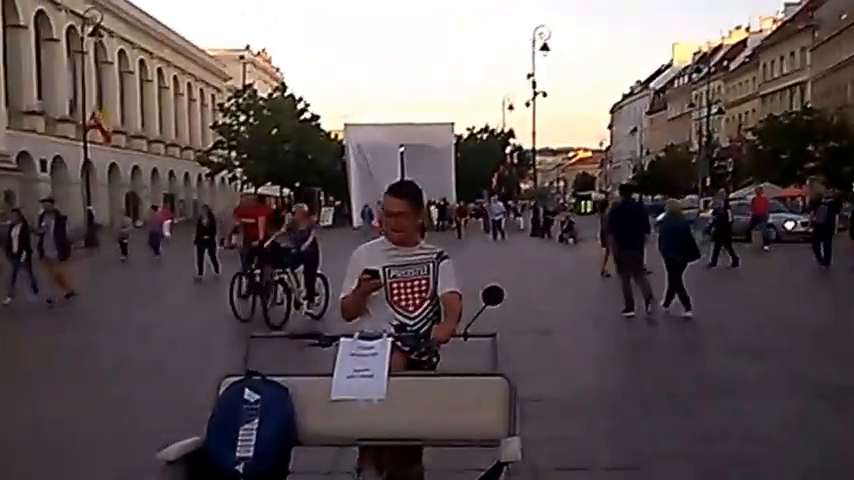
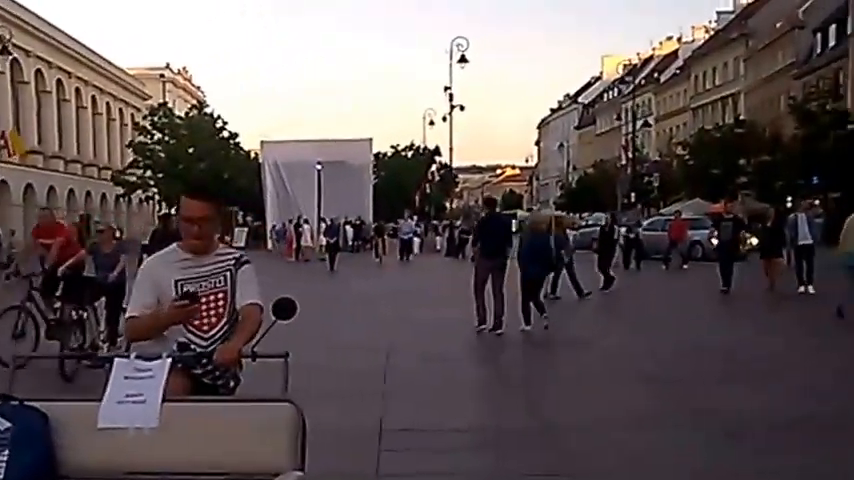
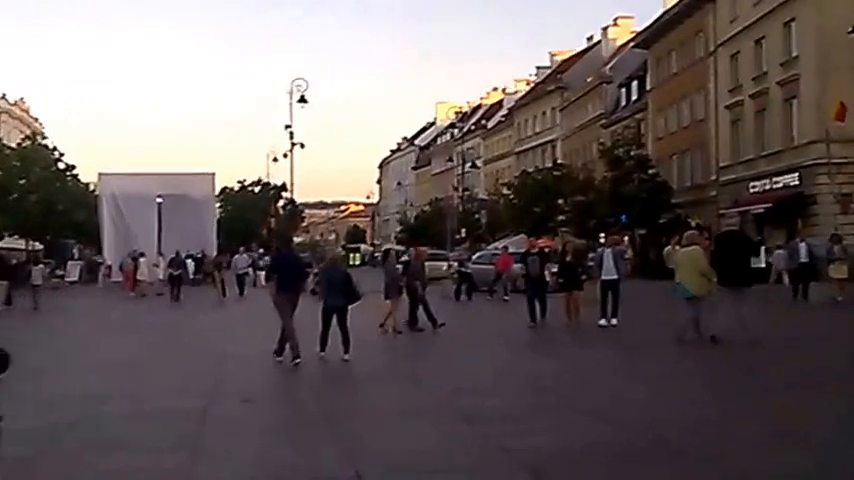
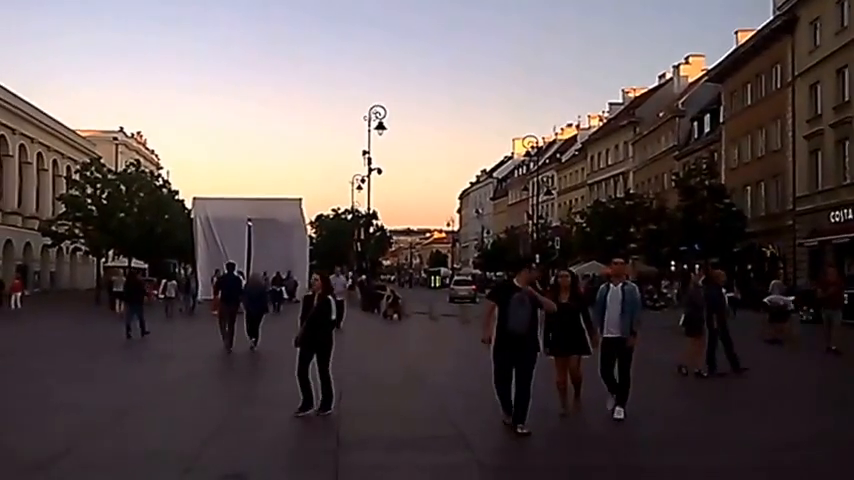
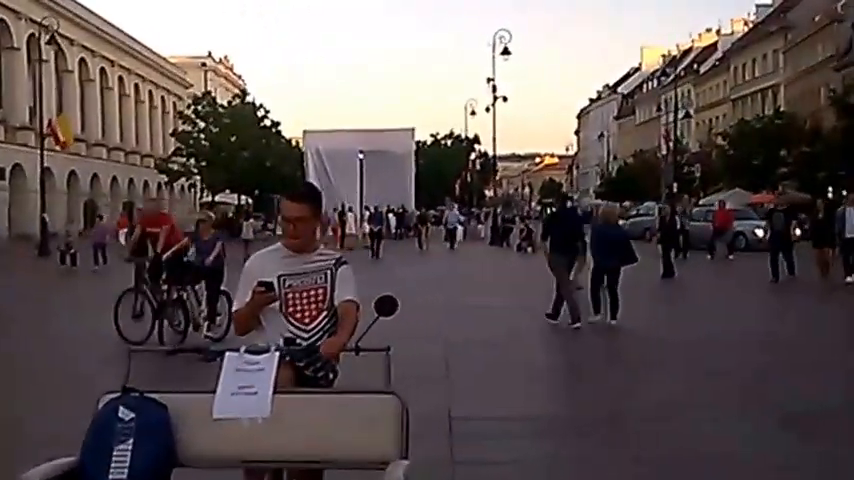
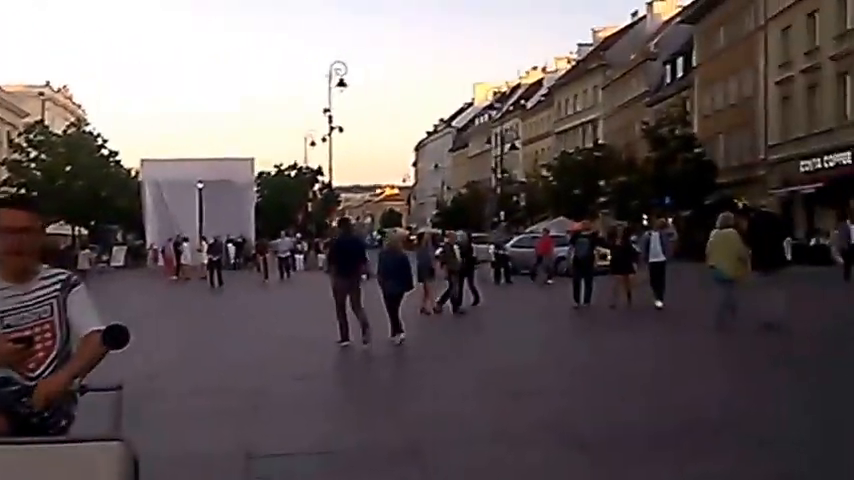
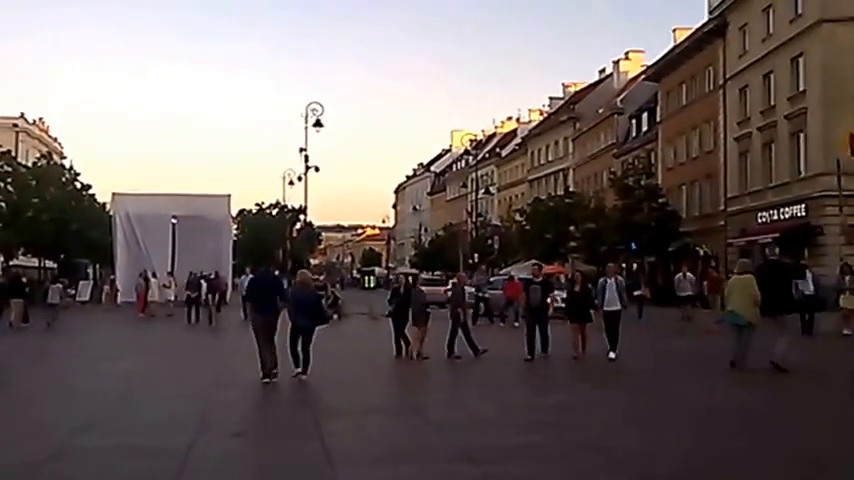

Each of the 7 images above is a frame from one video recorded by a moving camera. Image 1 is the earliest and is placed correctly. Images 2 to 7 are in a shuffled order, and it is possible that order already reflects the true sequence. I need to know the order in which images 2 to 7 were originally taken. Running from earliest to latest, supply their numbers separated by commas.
5, 2, 6, 3, 7, 4
